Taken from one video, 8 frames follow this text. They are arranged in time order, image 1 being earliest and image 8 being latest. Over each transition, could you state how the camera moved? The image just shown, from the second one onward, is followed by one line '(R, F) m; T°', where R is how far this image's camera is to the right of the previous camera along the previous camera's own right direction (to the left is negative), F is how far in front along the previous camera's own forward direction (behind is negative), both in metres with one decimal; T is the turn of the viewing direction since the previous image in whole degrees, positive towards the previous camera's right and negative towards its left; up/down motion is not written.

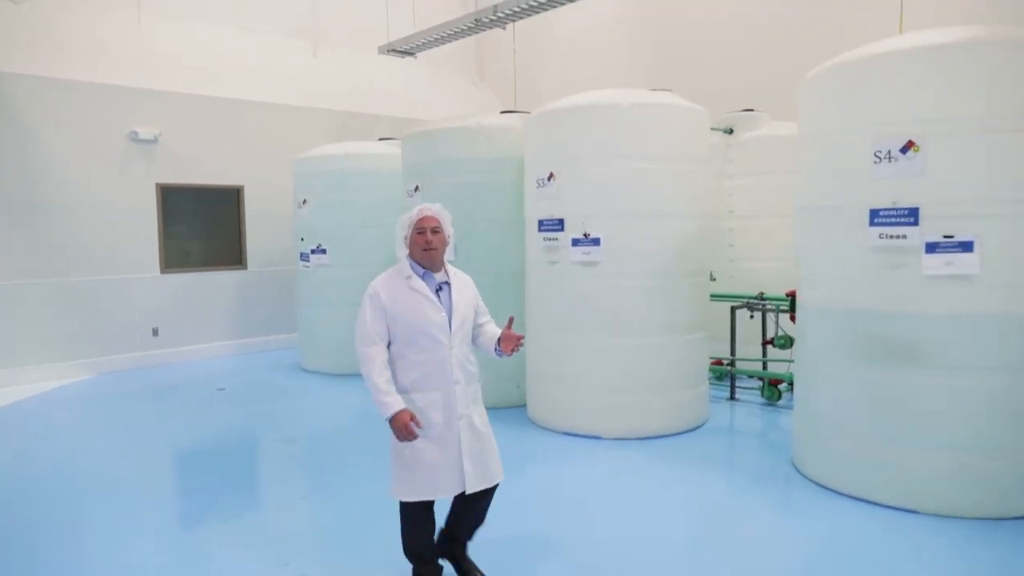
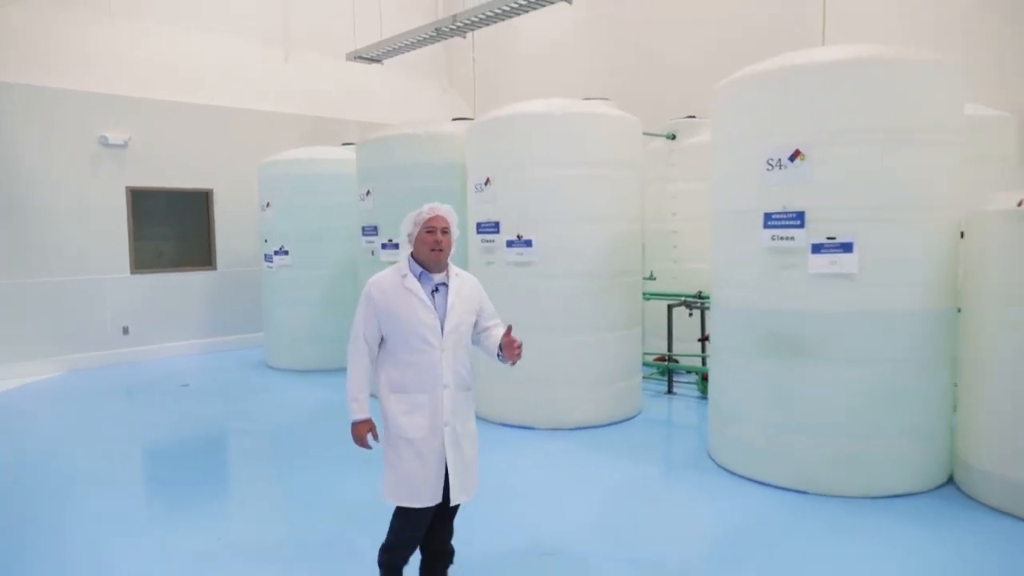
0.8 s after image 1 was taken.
(+0.3, -0.2) m; 0°
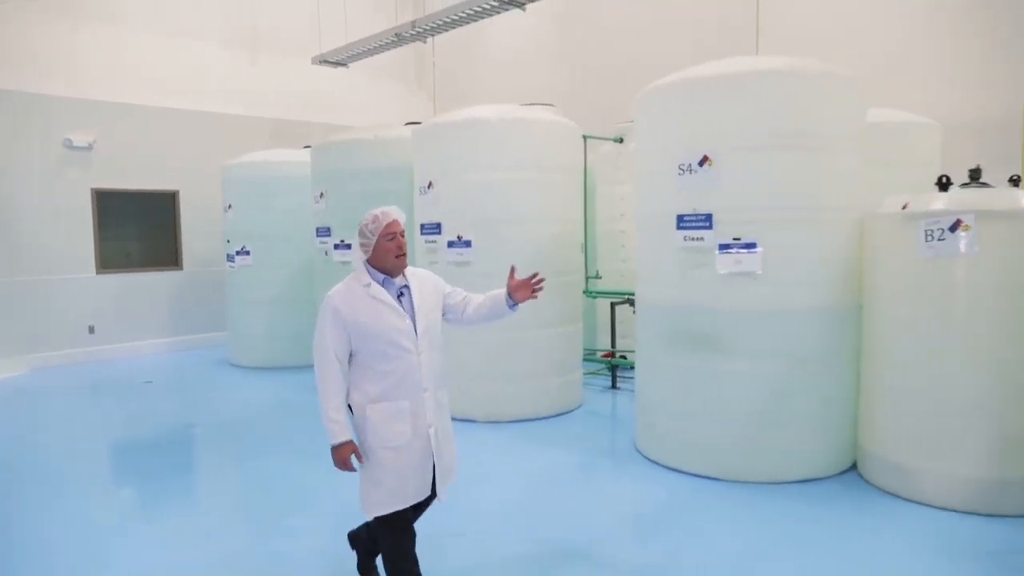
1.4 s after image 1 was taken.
(+0.3, -0.2) m; +1°
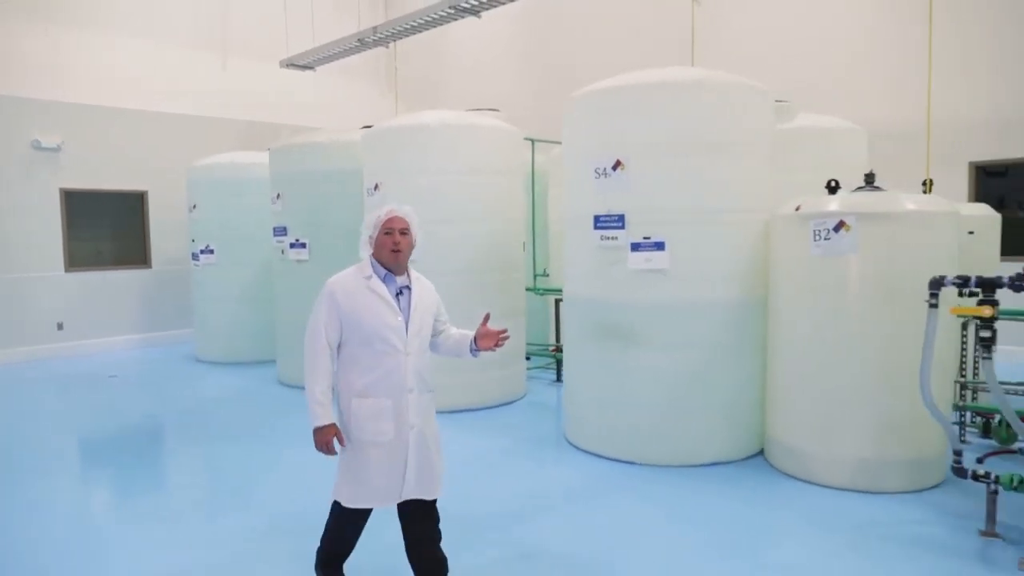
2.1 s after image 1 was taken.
(+0.3, -0.2) m; +1°
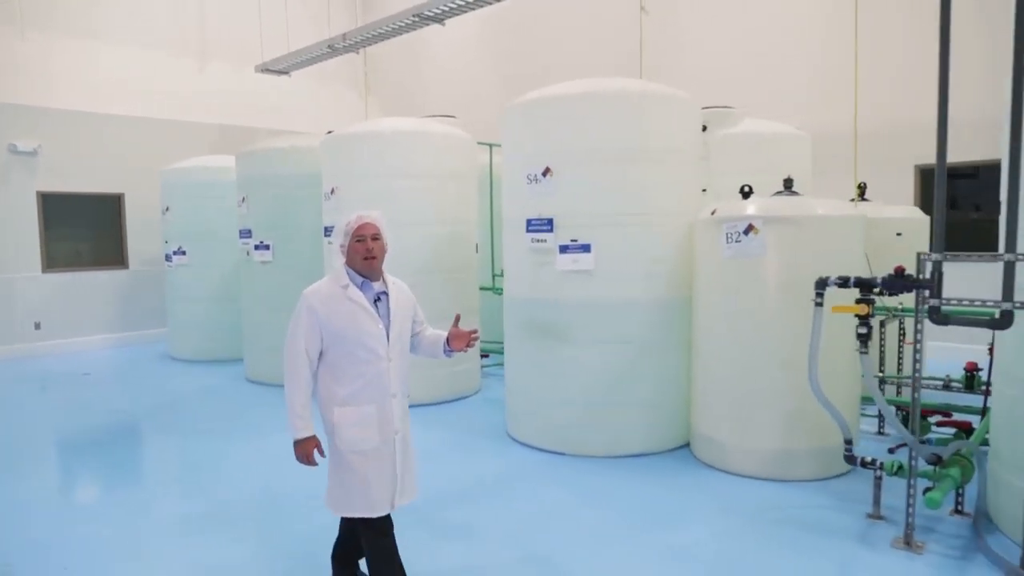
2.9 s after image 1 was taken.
(+0.3, -0.2) m; 0°
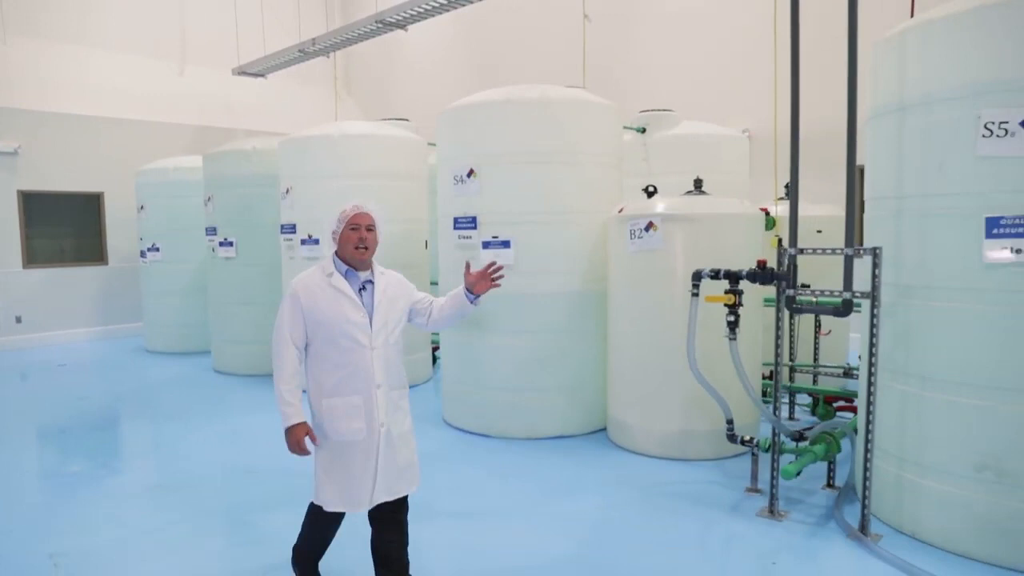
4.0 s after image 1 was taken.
(+0.4, -0.2) m; 0°
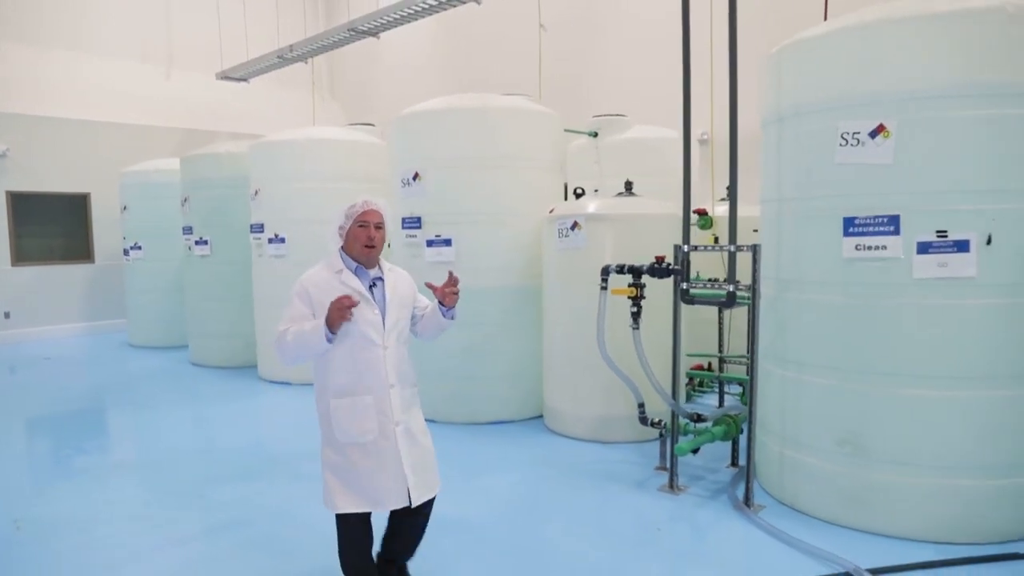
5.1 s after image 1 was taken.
(+0.3, -0.2) m; 0°
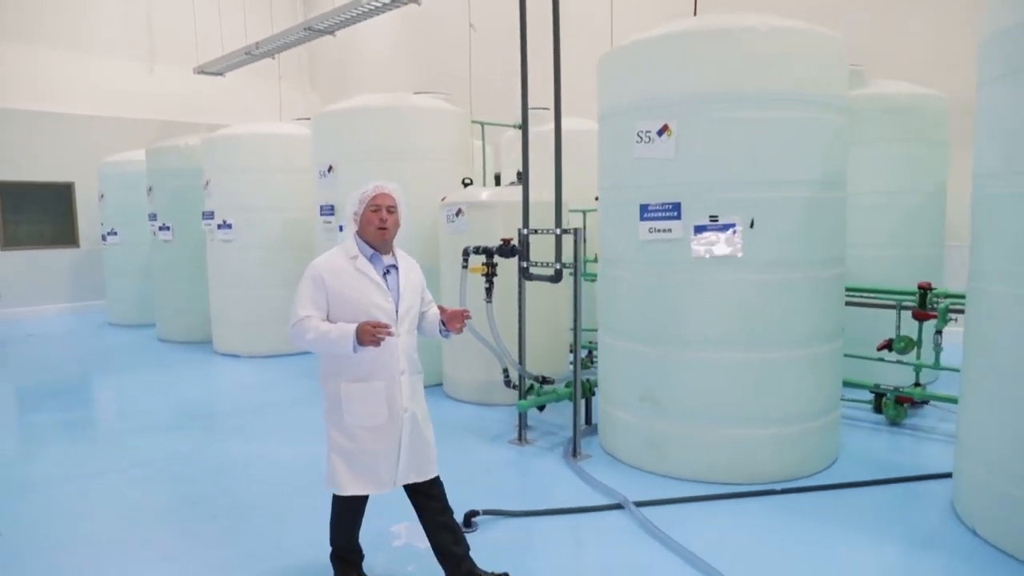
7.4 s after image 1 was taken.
(+0.7, -0.4) m; -2°
